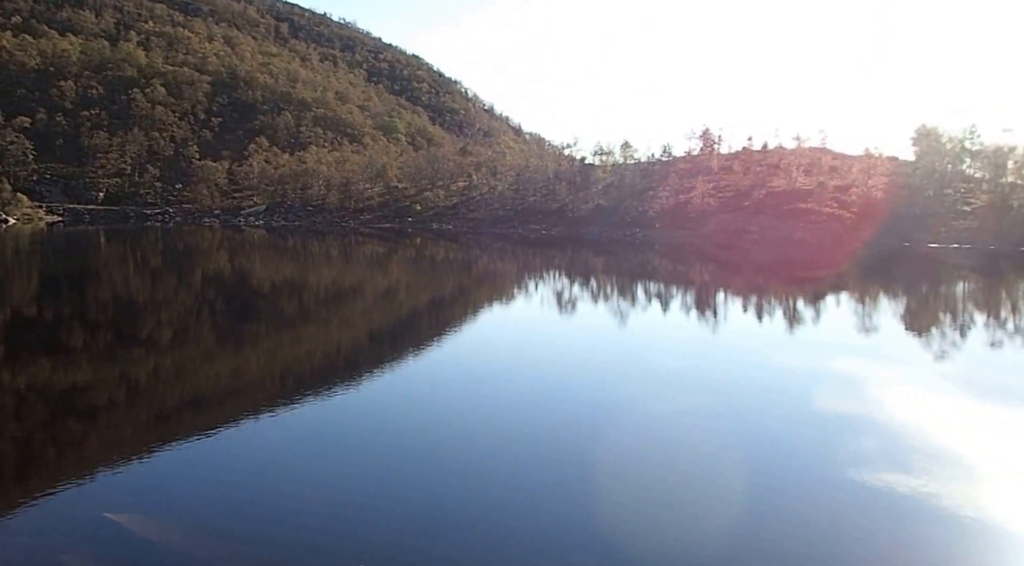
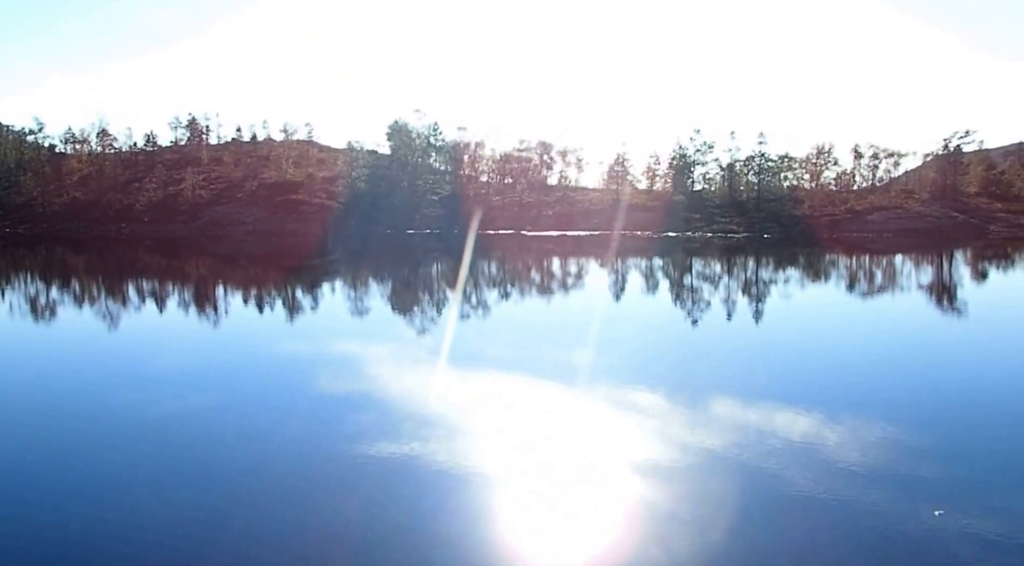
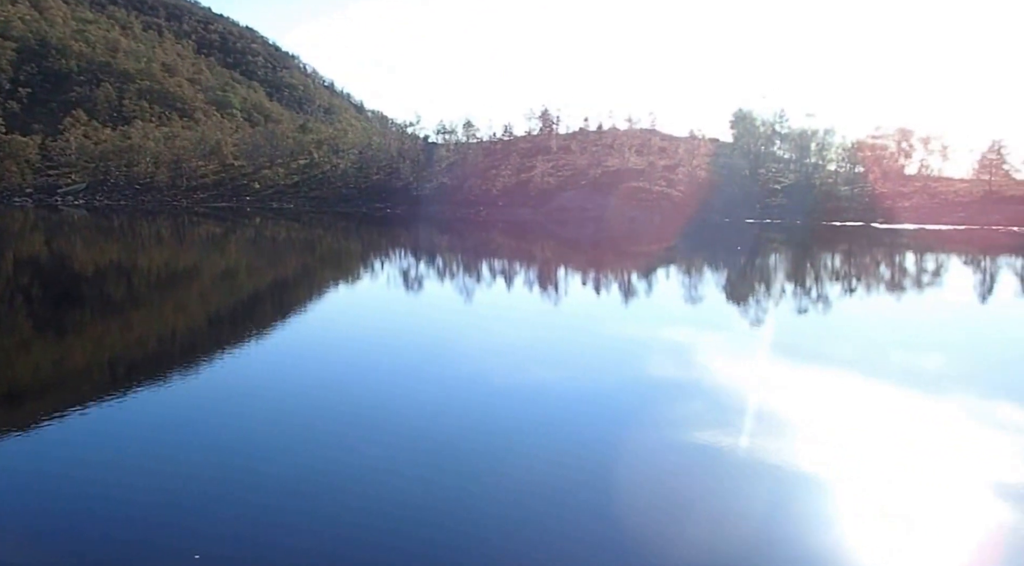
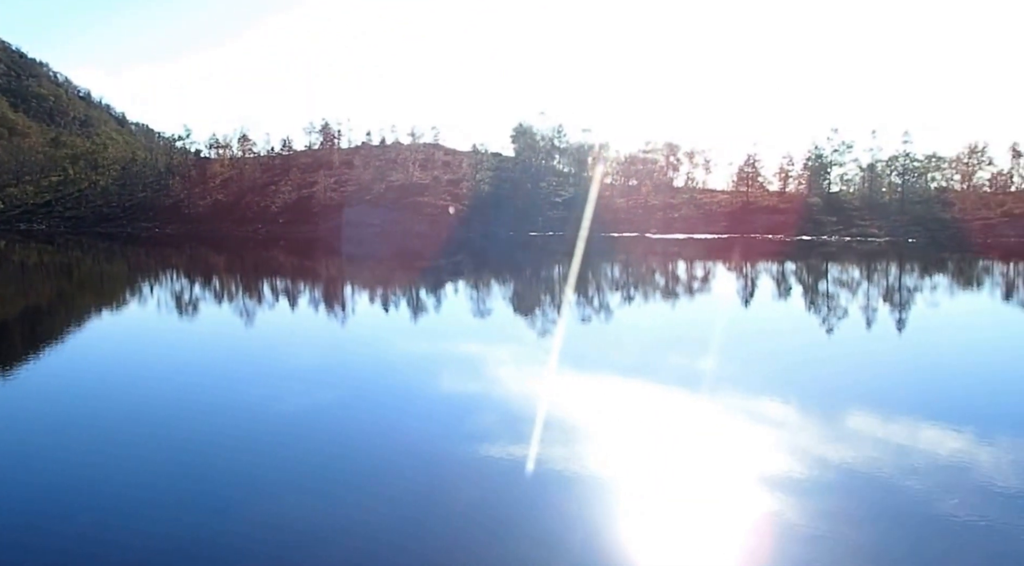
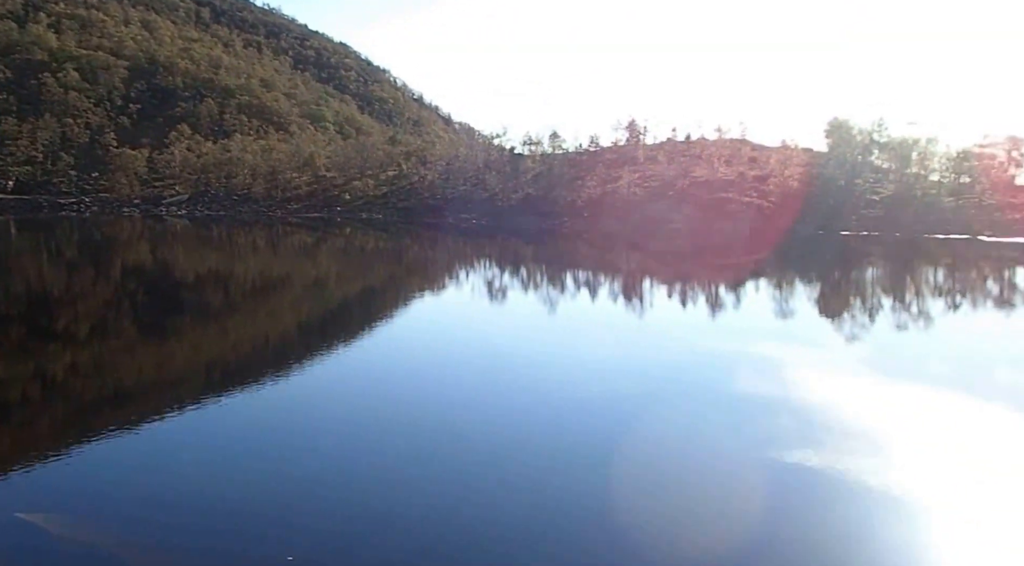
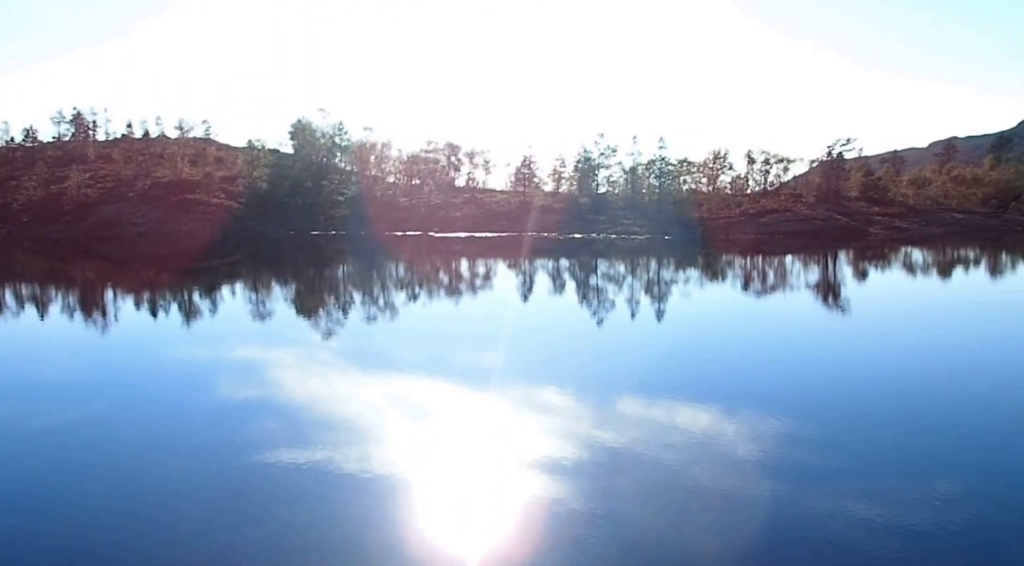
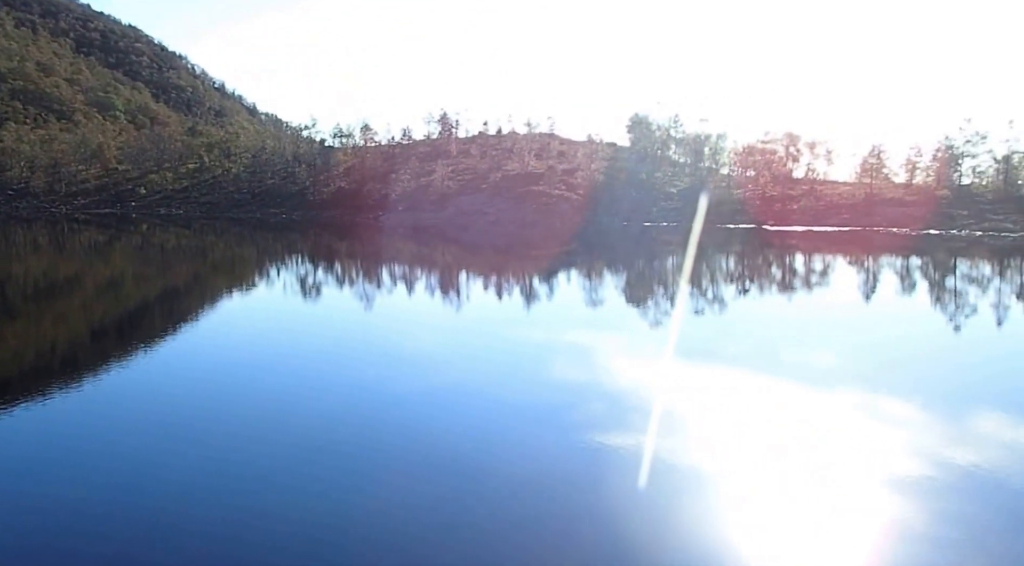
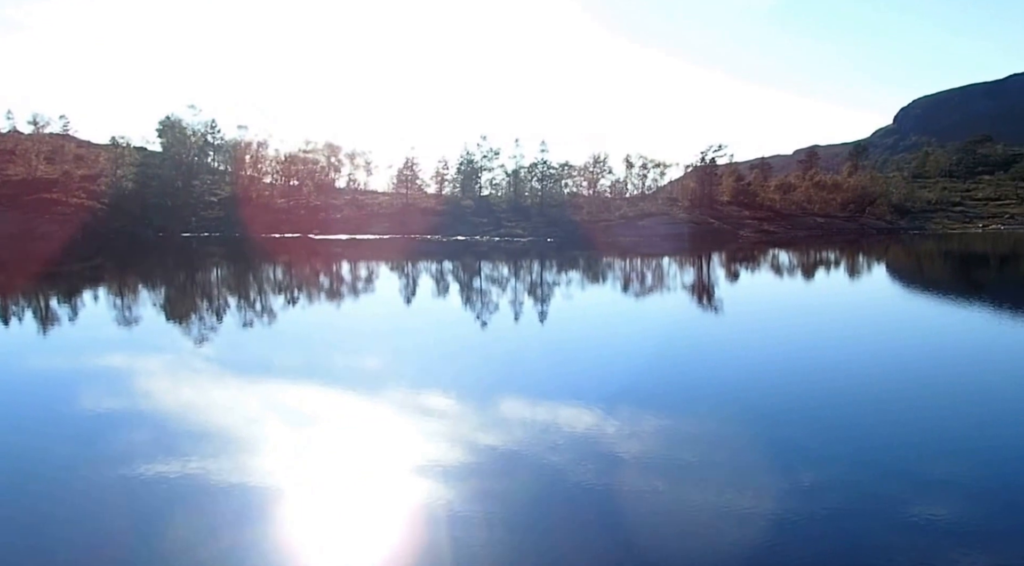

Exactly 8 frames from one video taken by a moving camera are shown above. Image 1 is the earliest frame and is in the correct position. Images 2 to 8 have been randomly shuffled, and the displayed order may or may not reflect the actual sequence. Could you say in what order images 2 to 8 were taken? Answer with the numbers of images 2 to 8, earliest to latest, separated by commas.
5, 3, 7, 4, 2, 6, 8
